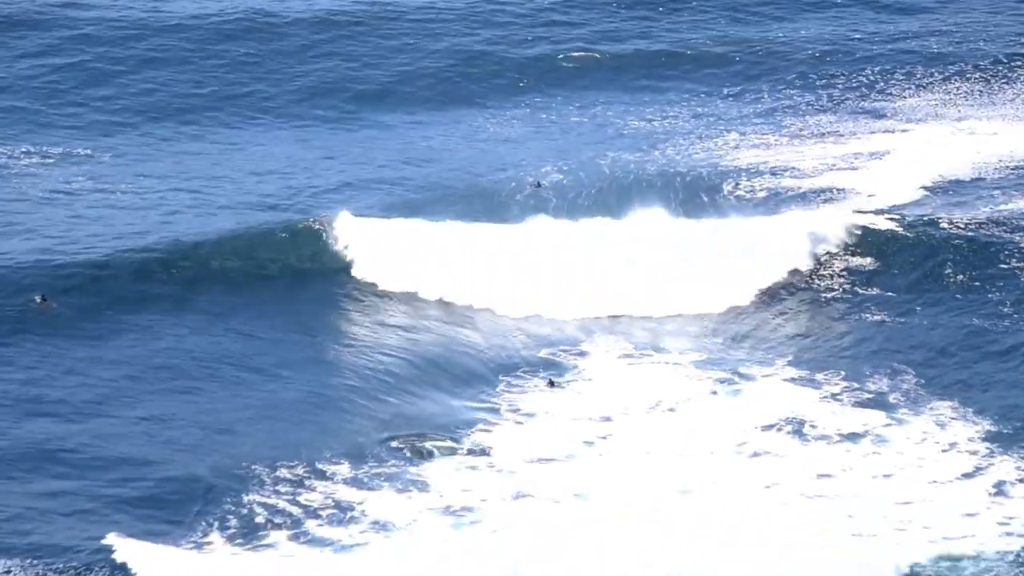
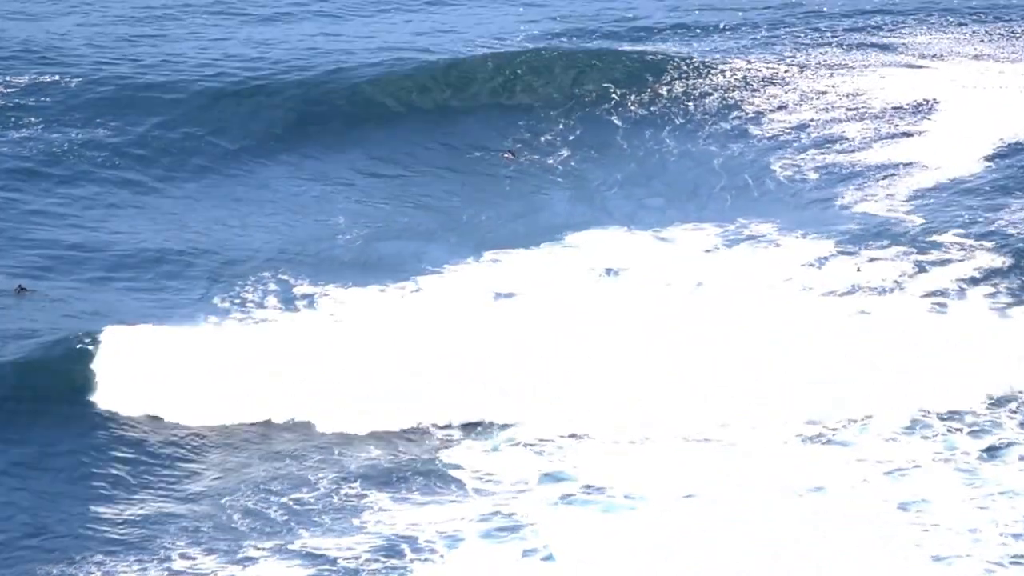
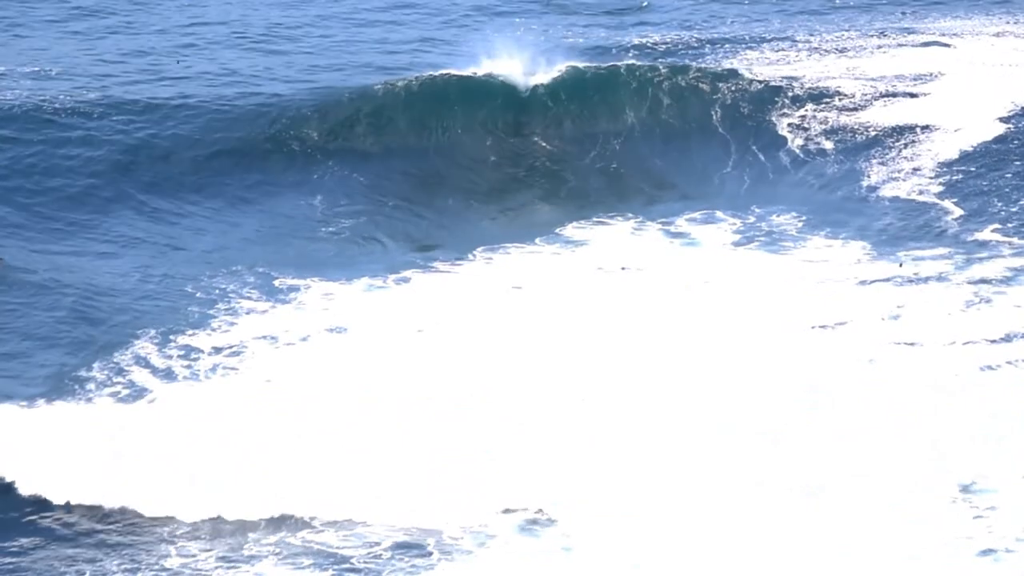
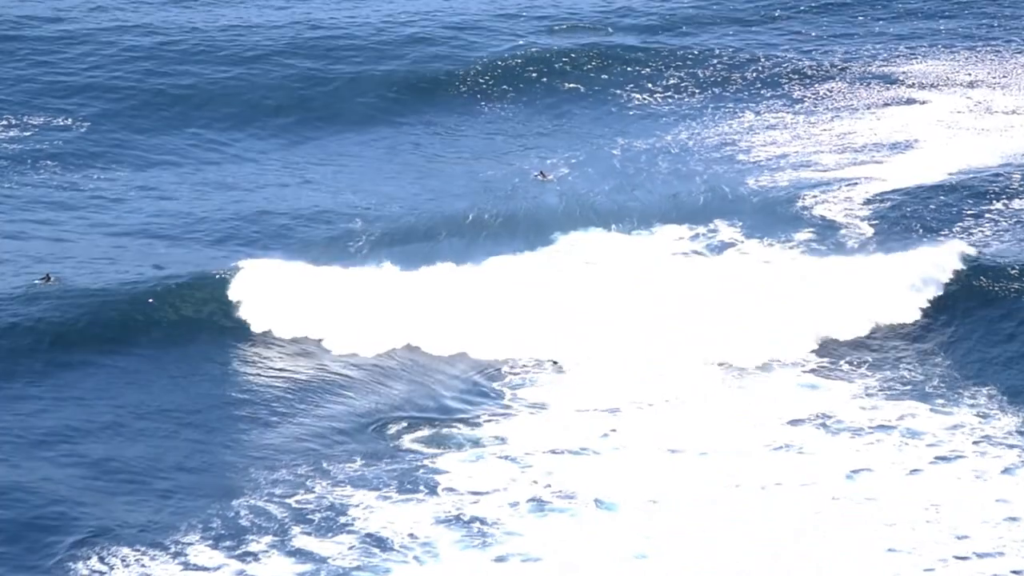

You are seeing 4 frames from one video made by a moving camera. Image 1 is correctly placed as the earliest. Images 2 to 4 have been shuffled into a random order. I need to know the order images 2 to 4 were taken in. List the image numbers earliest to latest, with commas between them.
4, 2, 3
